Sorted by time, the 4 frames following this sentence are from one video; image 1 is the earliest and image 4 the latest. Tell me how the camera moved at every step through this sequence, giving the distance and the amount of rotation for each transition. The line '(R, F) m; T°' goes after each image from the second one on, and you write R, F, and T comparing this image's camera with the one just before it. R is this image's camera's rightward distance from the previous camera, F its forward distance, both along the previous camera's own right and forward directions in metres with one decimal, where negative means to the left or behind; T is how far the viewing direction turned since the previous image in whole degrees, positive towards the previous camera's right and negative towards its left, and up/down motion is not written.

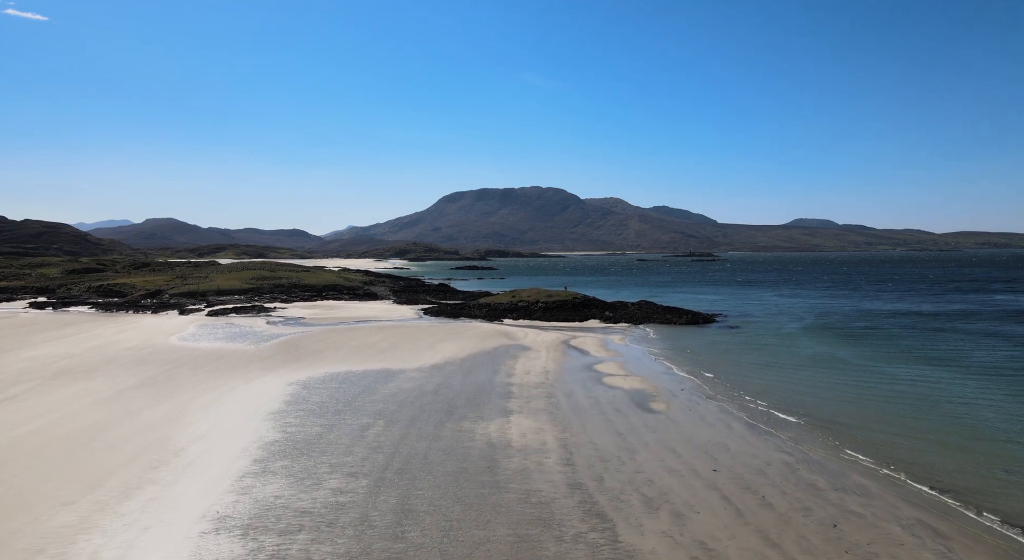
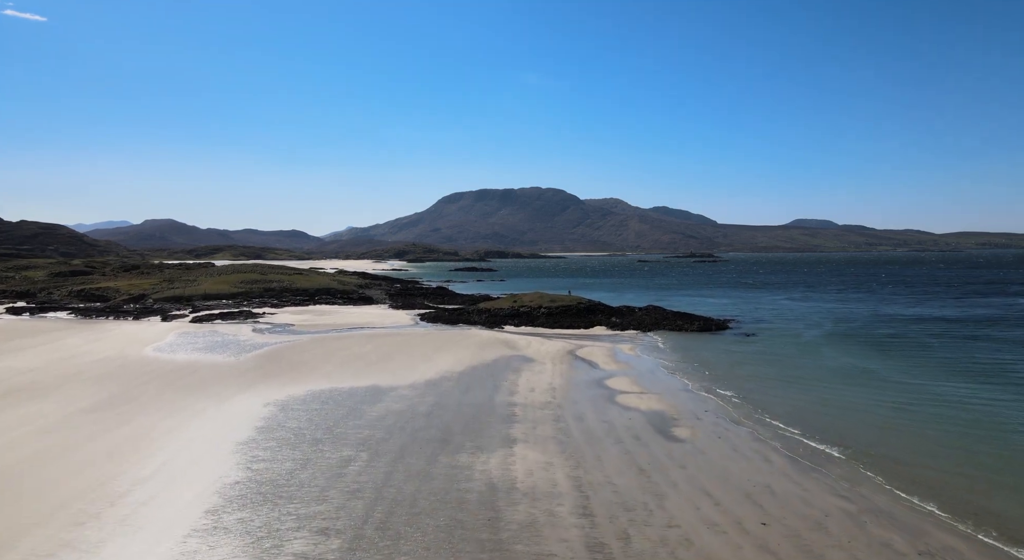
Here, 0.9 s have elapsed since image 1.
(-0.1, +2.2) m; 0°
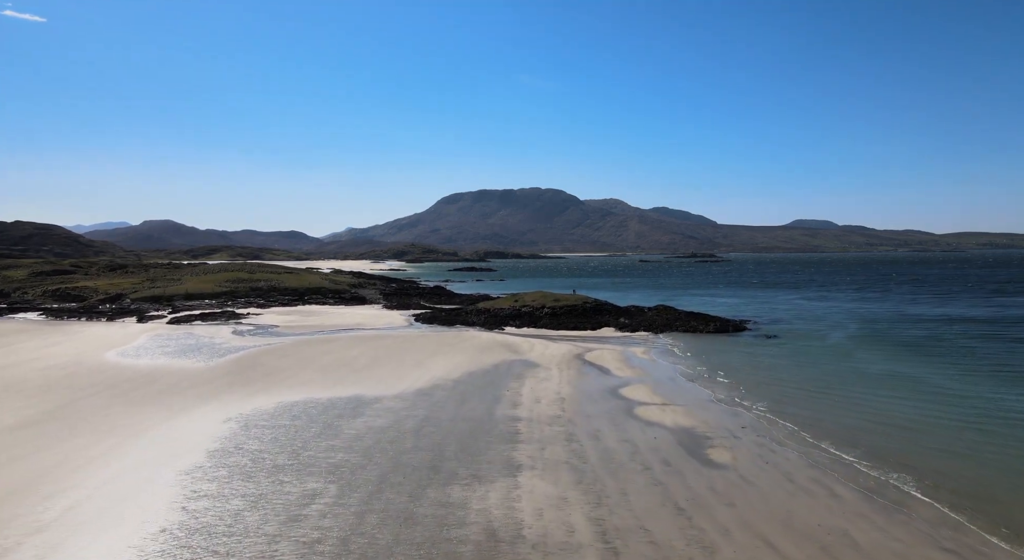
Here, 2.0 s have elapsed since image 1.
(-0.1, +2.6) m; 0°
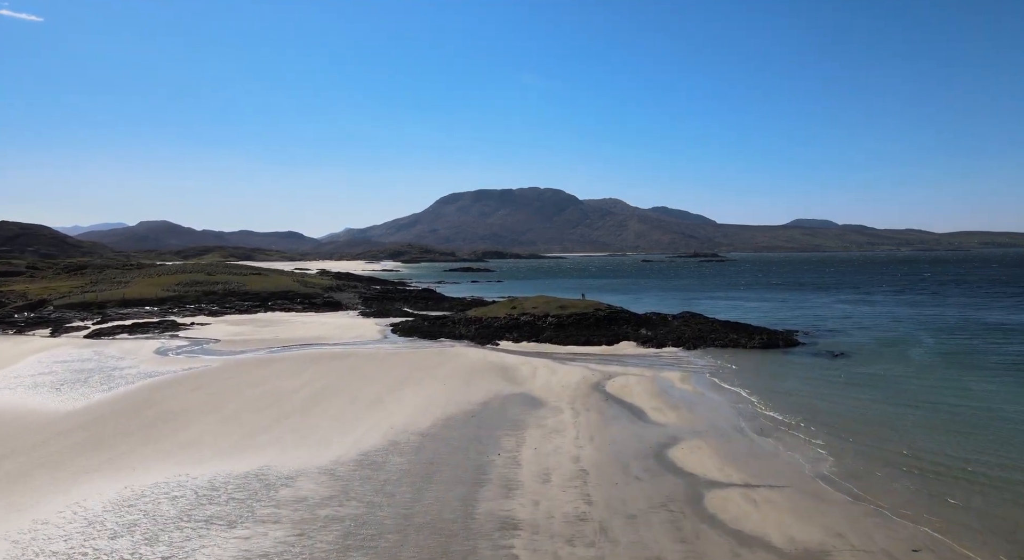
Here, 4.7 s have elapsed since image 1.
(+0.1, +6.6) m; 0°
